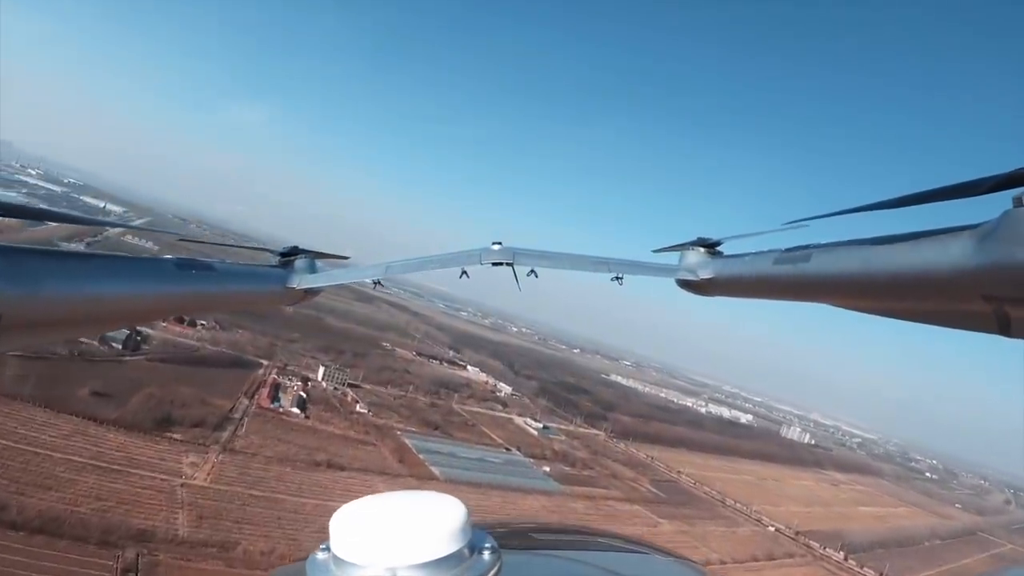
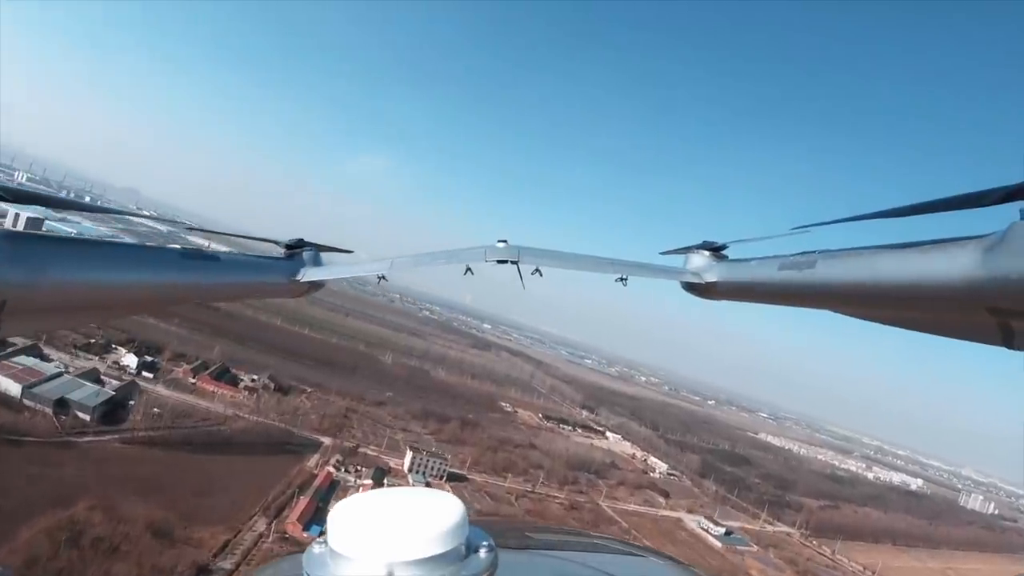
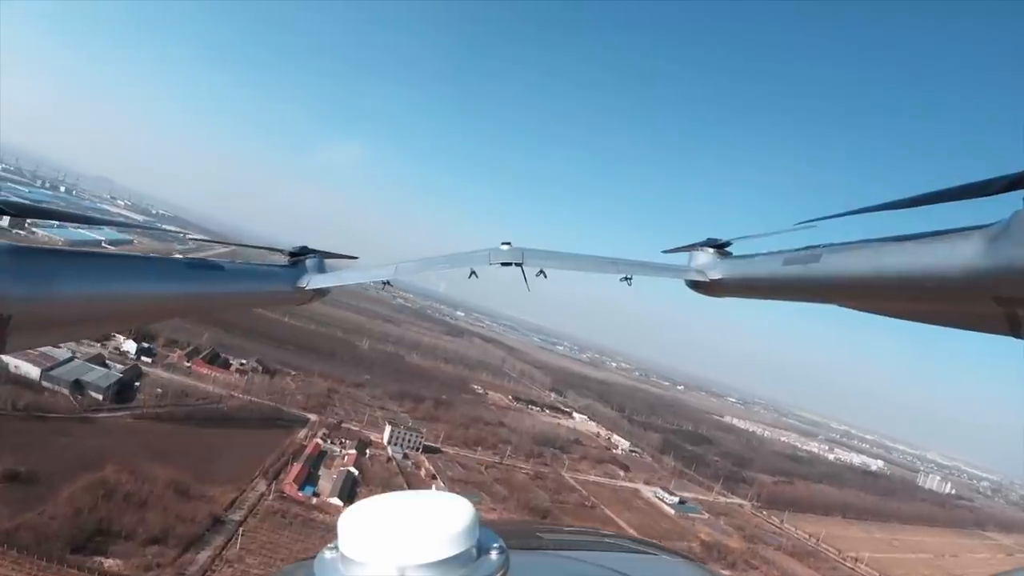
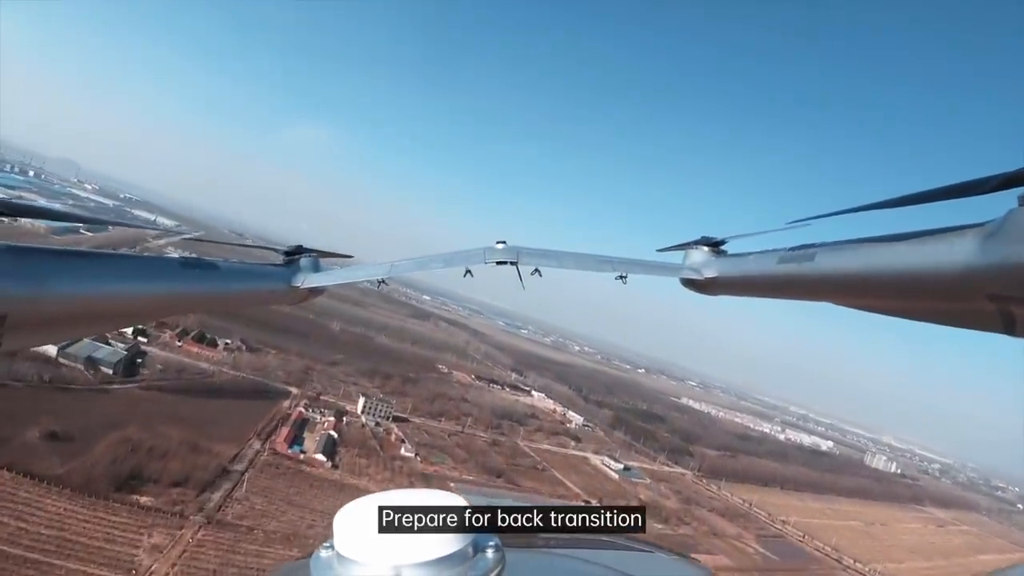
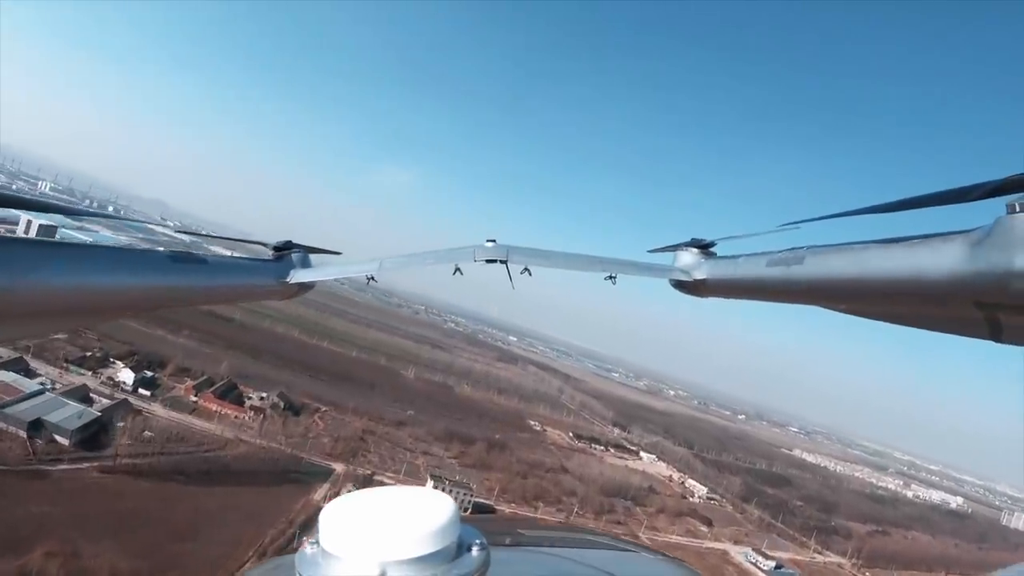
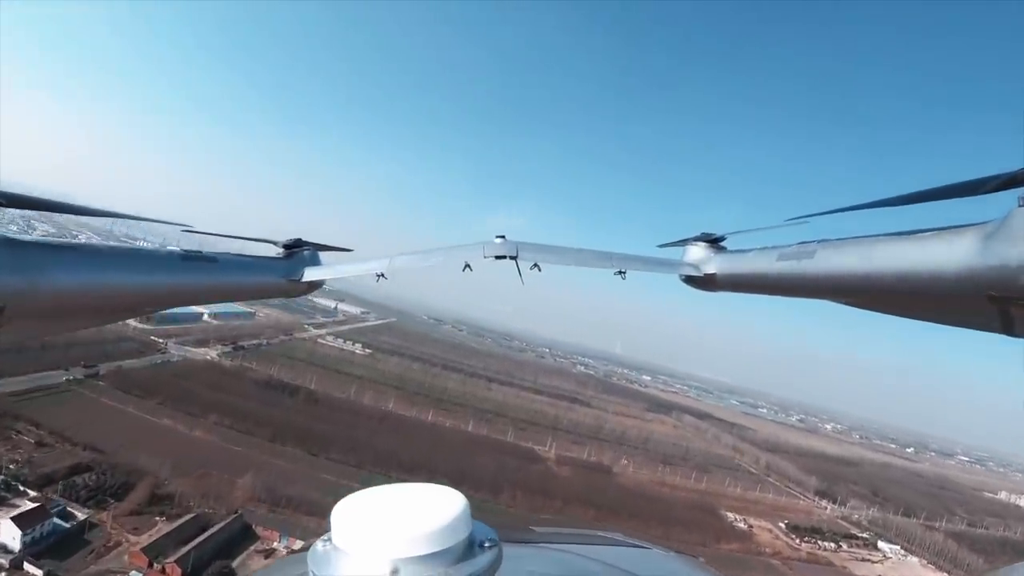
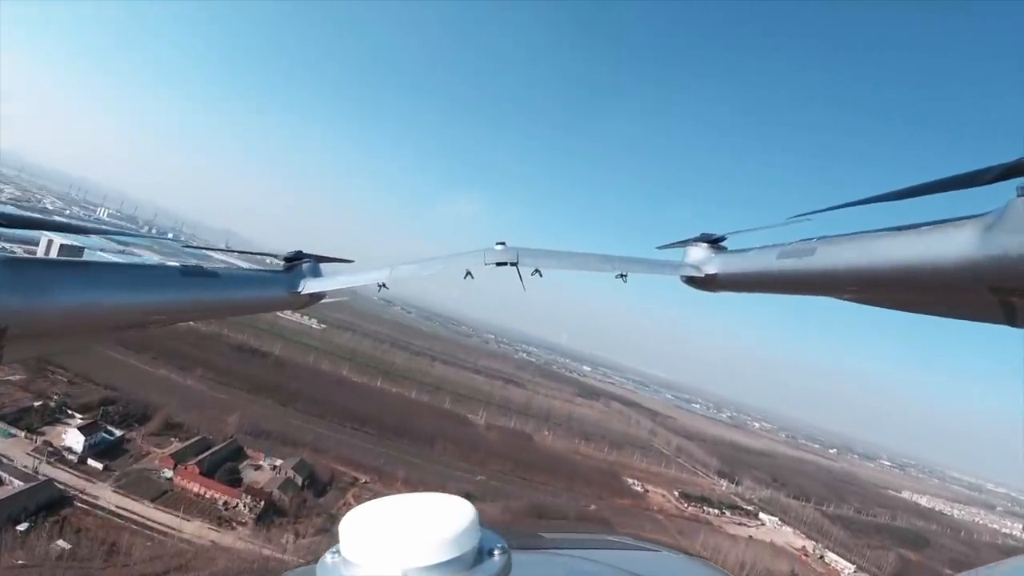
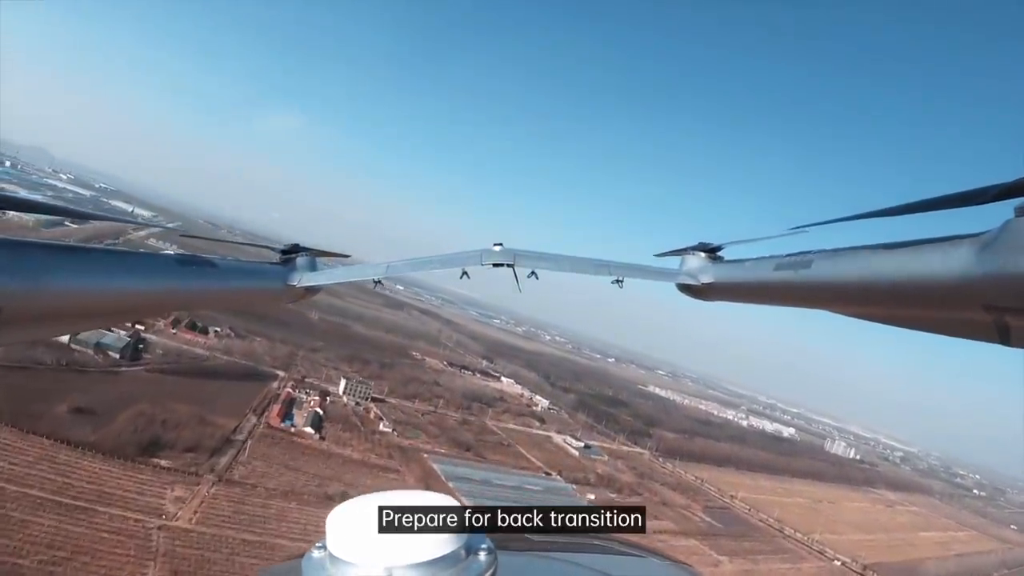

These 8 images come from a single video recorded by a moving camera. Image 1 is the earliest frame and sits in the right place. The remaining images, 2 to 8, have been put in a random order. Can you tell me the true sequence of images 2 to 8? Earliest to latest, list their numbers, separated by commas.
8, 4, 3, 2, 5, 7, 6
